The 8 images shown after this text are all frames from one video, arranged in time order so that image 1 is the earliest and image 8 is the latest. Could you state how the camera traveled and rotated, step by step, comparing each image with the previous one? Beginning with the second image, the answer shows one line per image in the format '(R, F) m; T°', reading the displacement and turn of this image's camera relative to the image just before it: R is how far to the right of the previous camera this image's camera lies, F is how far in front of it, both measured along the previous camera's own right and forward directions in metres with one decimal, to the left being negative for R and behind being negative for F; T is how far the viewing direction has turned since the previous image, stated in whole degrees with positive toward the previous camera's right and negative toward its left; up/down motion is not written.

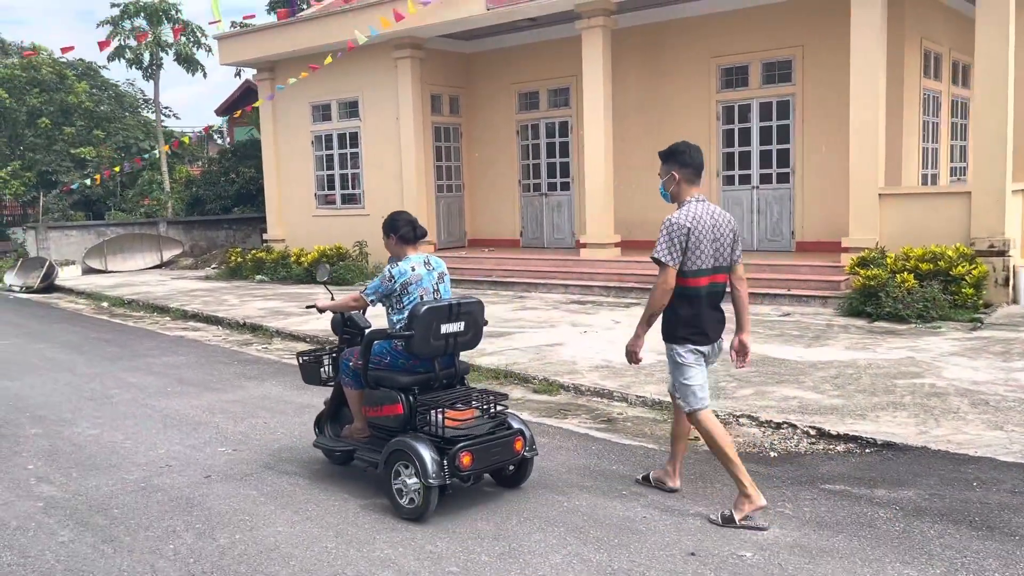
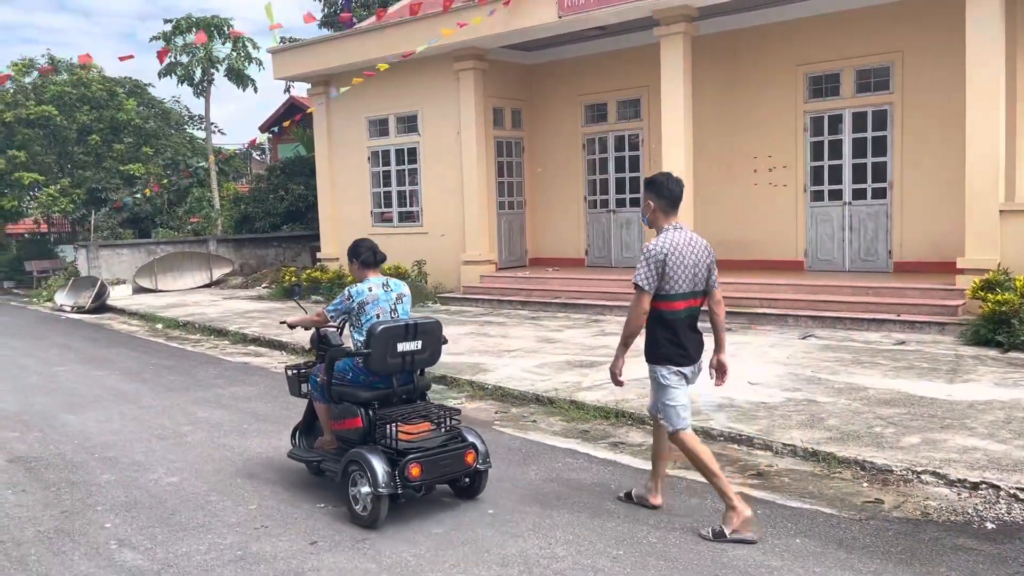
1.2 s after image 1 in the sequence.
(-0.6, +0.6) m; -2°
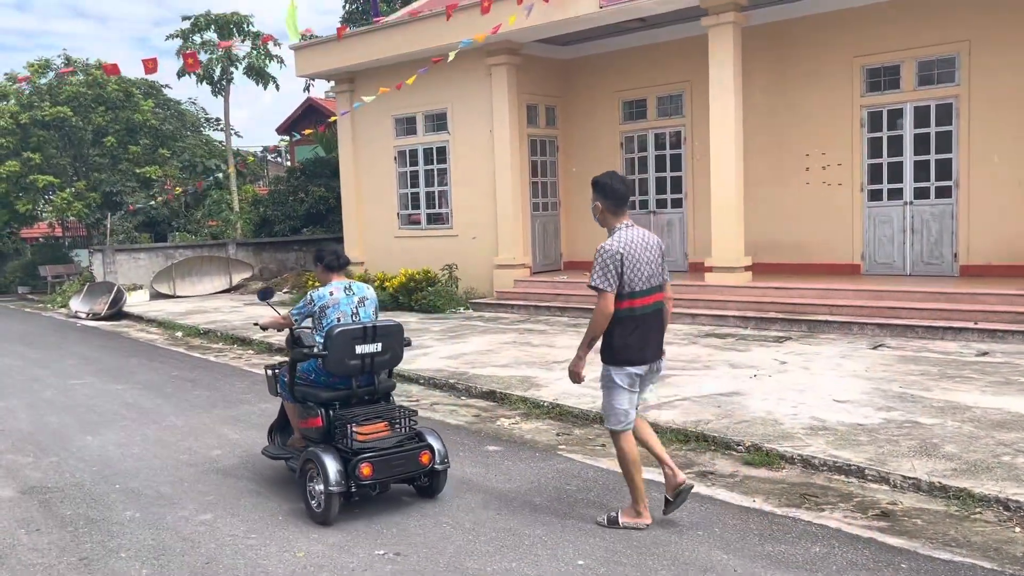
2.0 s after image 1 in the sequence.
(-0.3, +0.6) m; -1°
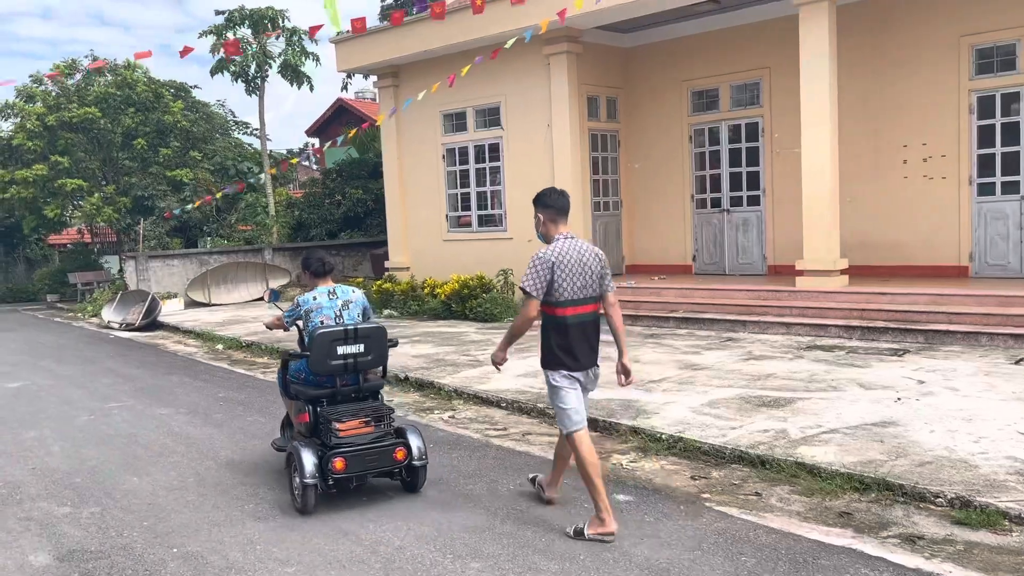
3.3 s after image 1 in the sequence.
(-0.6, +0.9) m; -1°
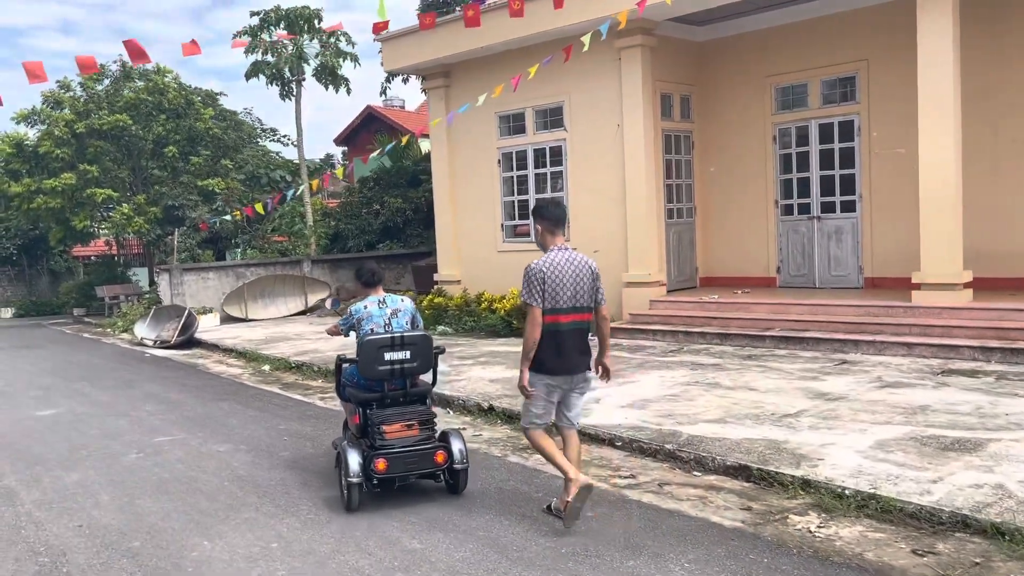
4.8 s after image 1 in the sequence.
(-0.7, +0.9) m; -1°
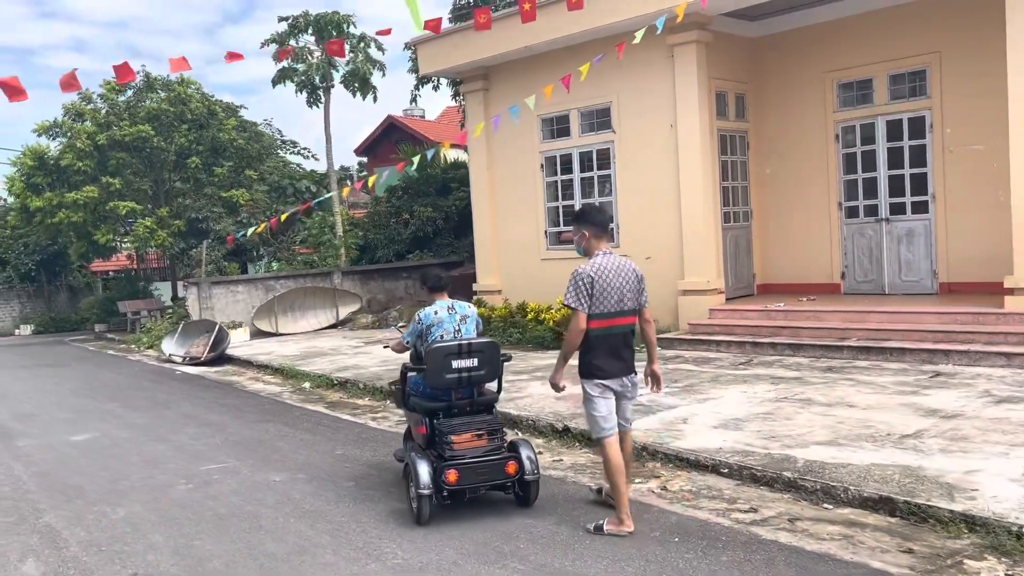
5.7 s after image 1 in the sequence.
(-0.5, +0.6) m; -1°
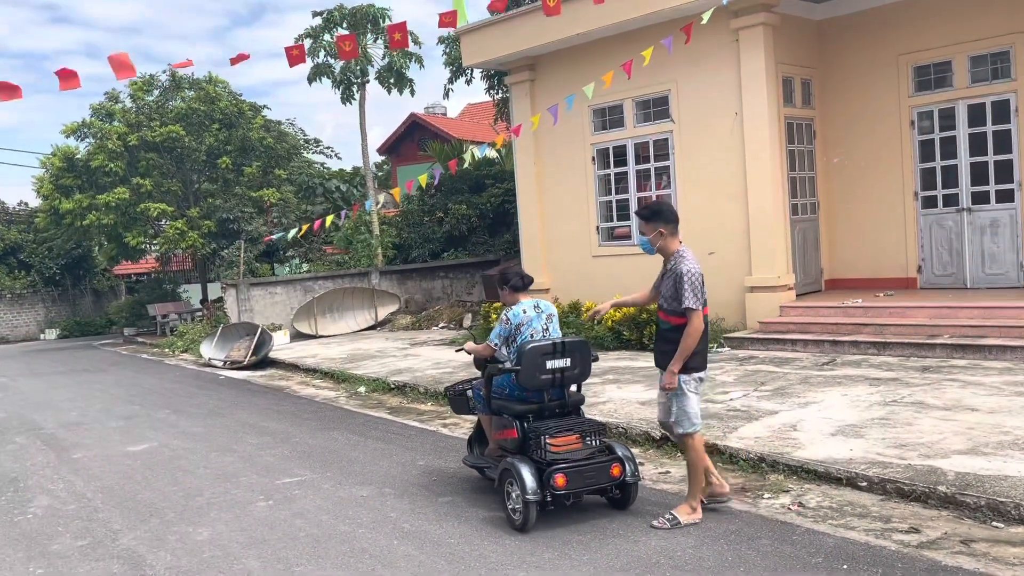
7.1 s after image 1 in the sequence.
(-0.6, +0.4) m; -1°
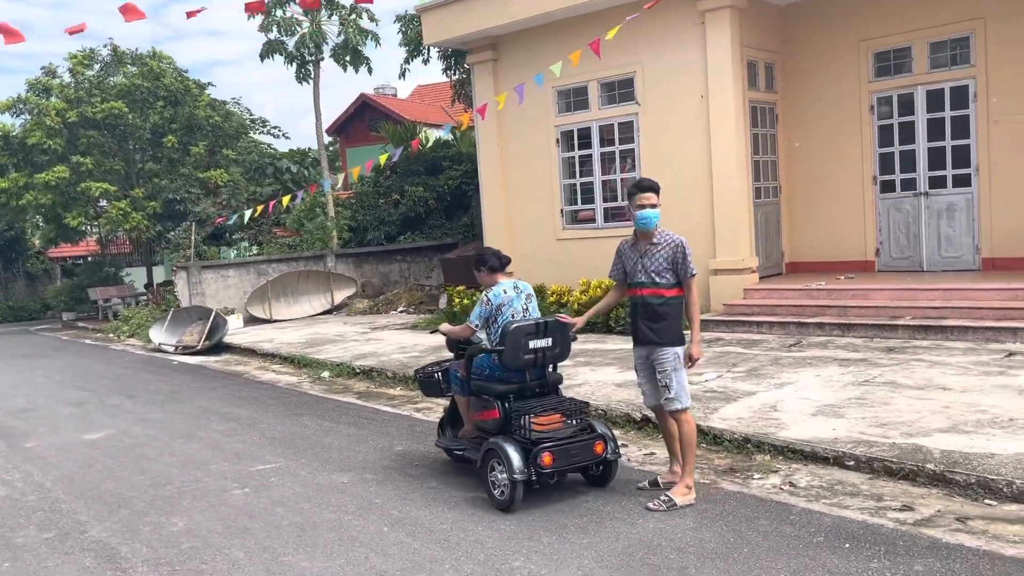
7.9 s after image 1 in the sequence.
(-0.2, +0.1) m; +4°
